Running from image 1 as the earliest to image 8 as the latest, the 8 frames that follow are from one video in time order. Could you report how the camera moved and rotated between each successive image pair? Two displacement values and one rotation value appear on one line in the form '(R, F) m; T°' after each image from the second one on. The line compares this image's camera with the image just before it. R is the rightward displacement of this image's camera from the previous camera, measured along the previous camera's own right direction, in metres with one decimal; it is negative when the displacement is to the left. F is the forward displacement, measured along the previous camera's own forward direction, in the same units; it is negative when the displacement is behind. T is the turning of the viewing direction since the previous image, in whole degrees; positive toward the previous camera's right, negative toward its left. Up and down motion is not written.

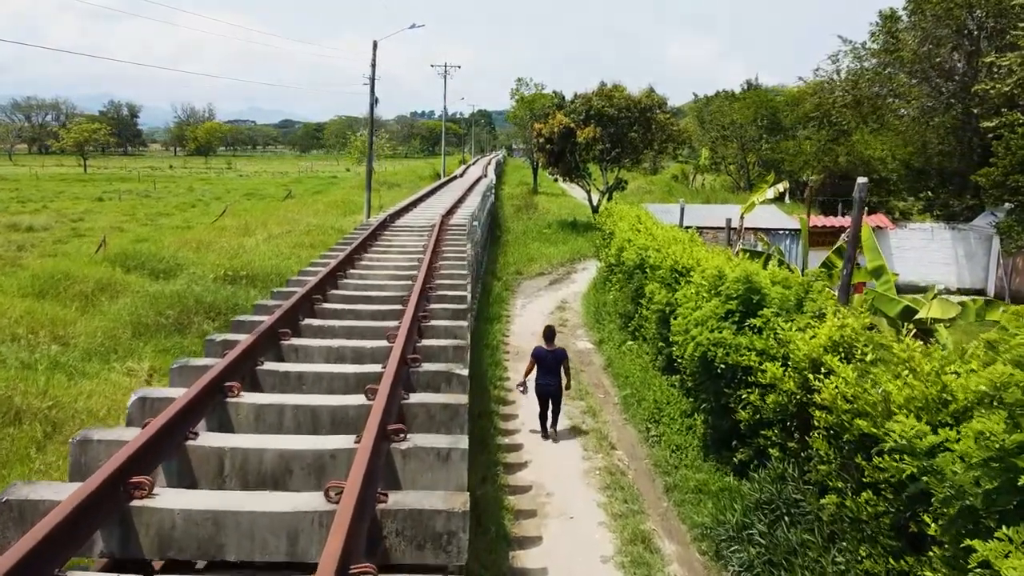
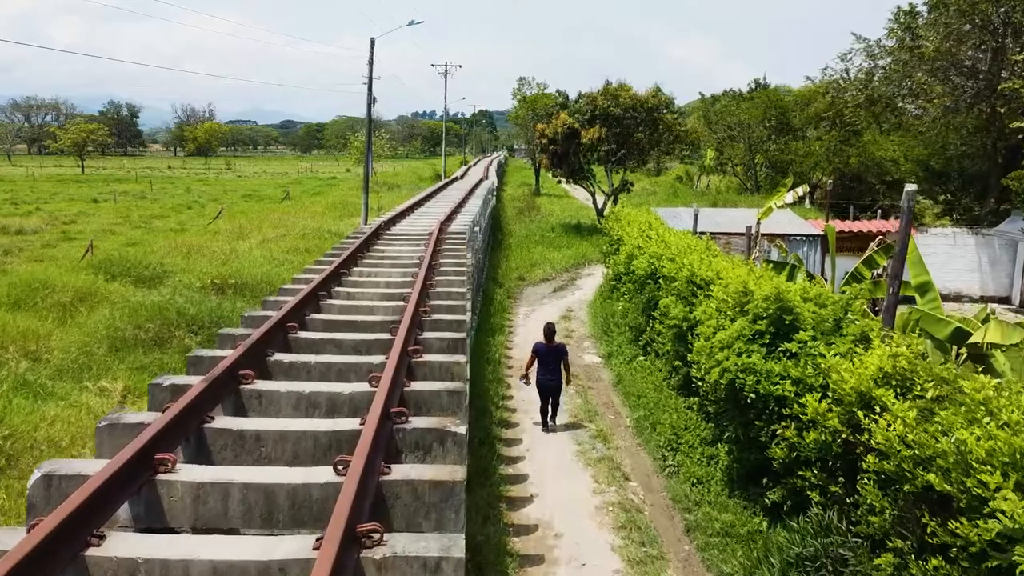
(0.0, +0.6) m; 0°
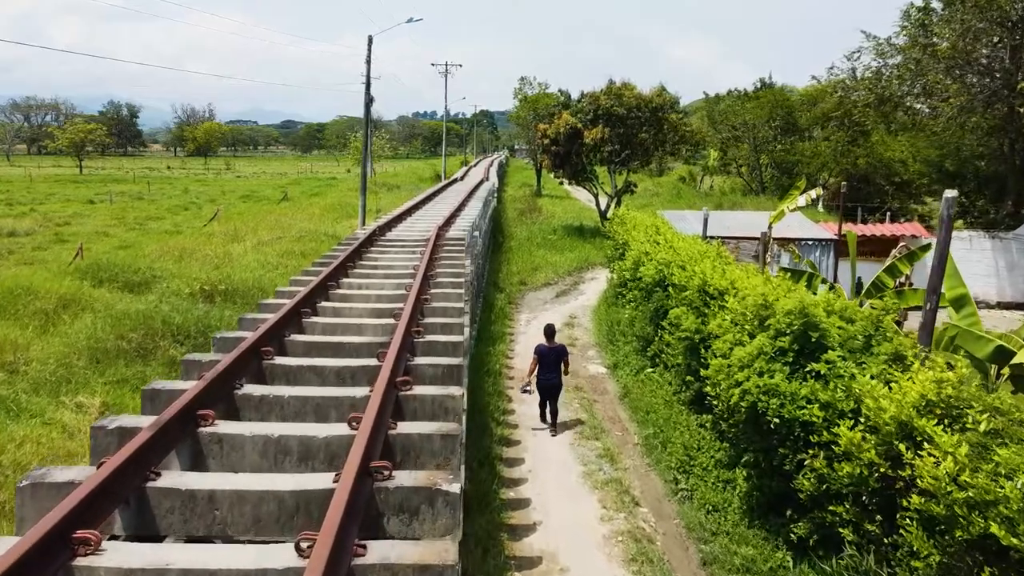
(0.0, +0.4) m; 0°
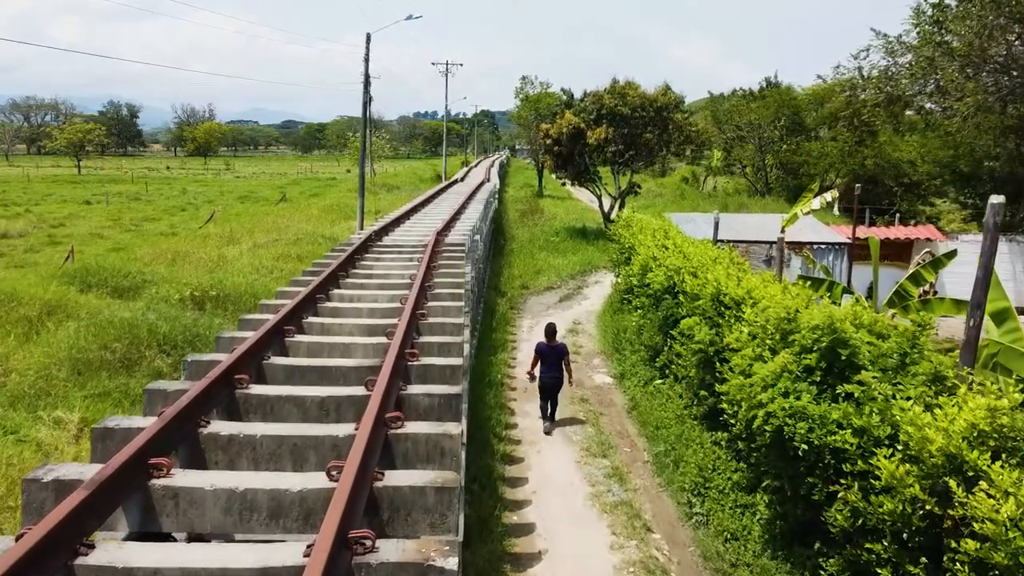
(0.0, +0.4) m; 0°
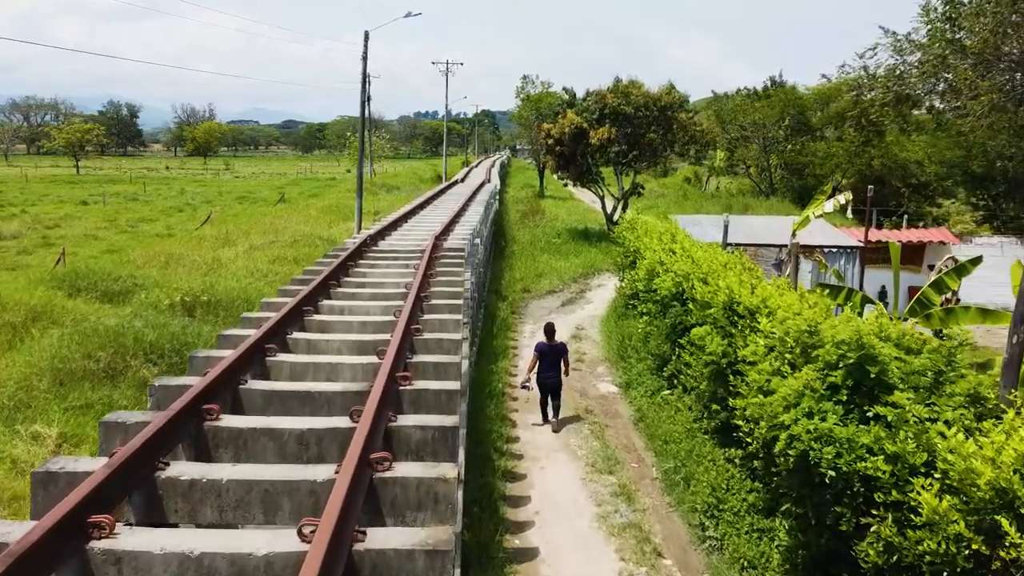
(0.0, +0.4) m; 0°
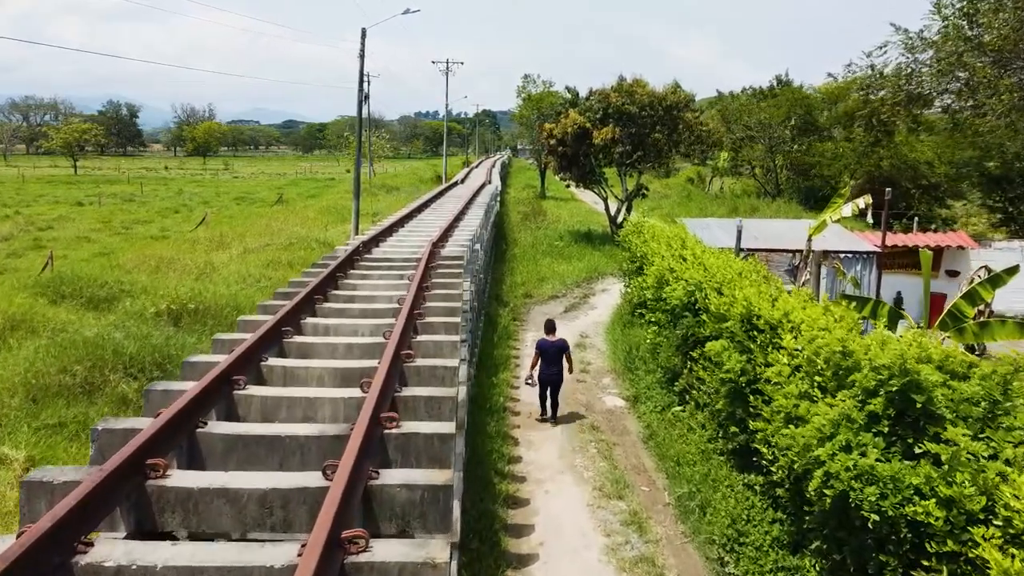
(0.0, +0.5) m; 0°
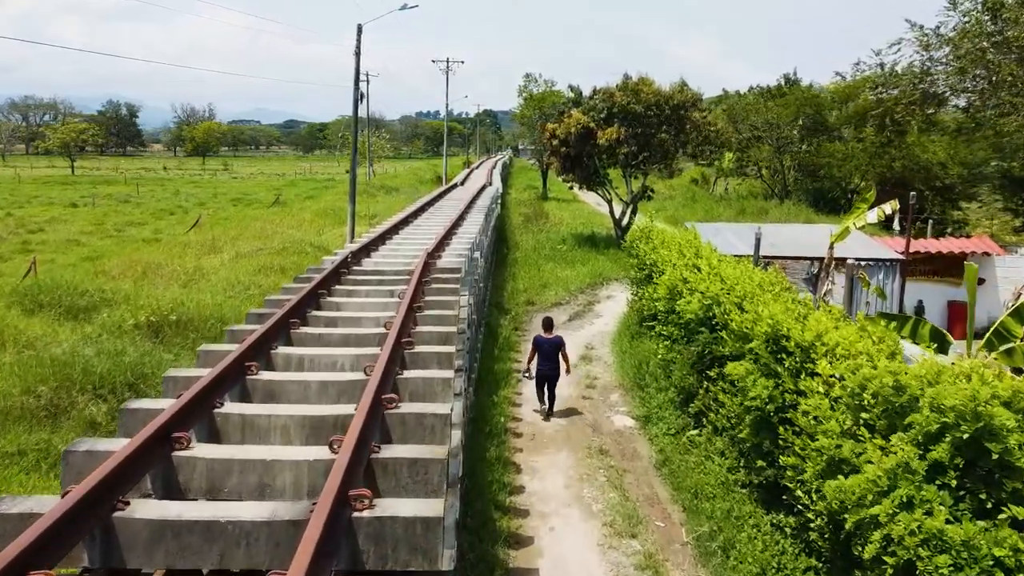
(0.0, +0.6) m; 0°
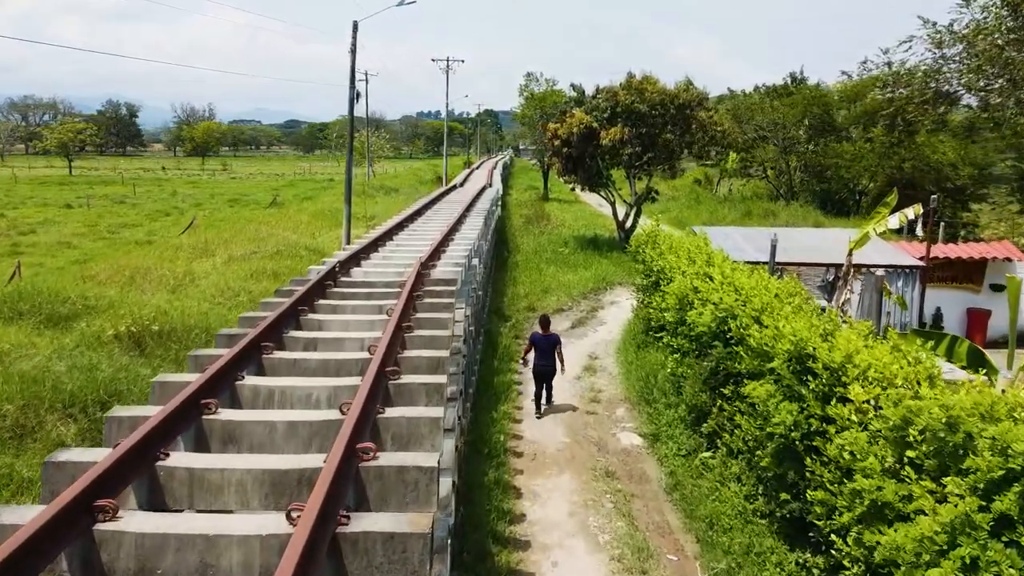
(0.0, +0.5) m; 0°
